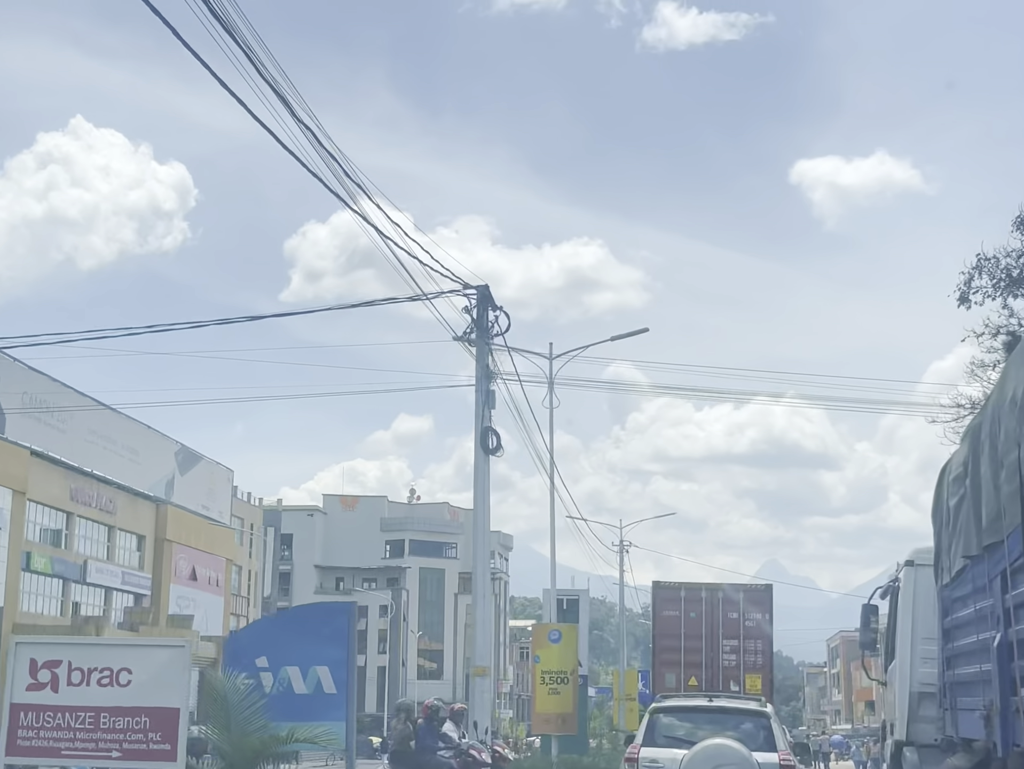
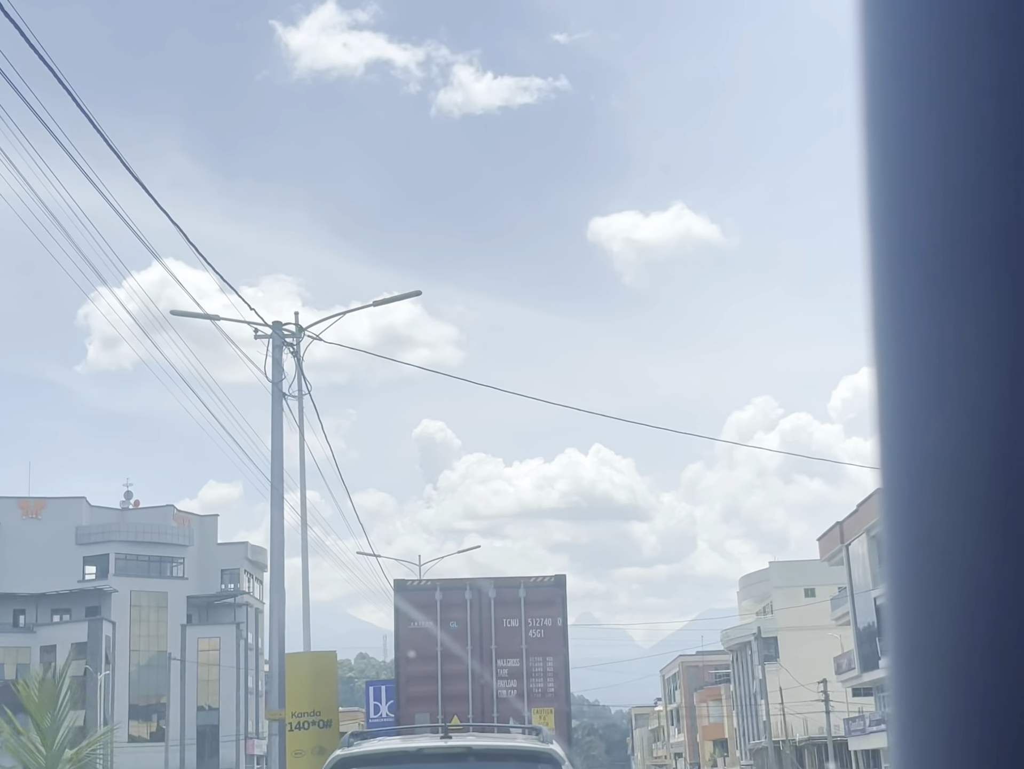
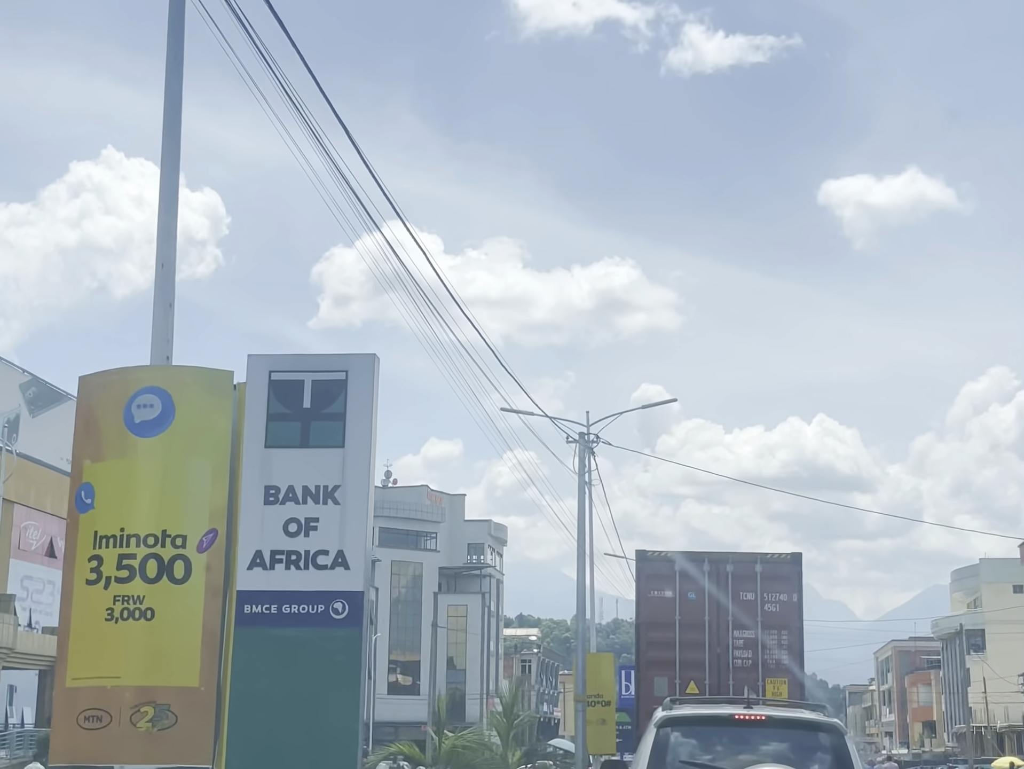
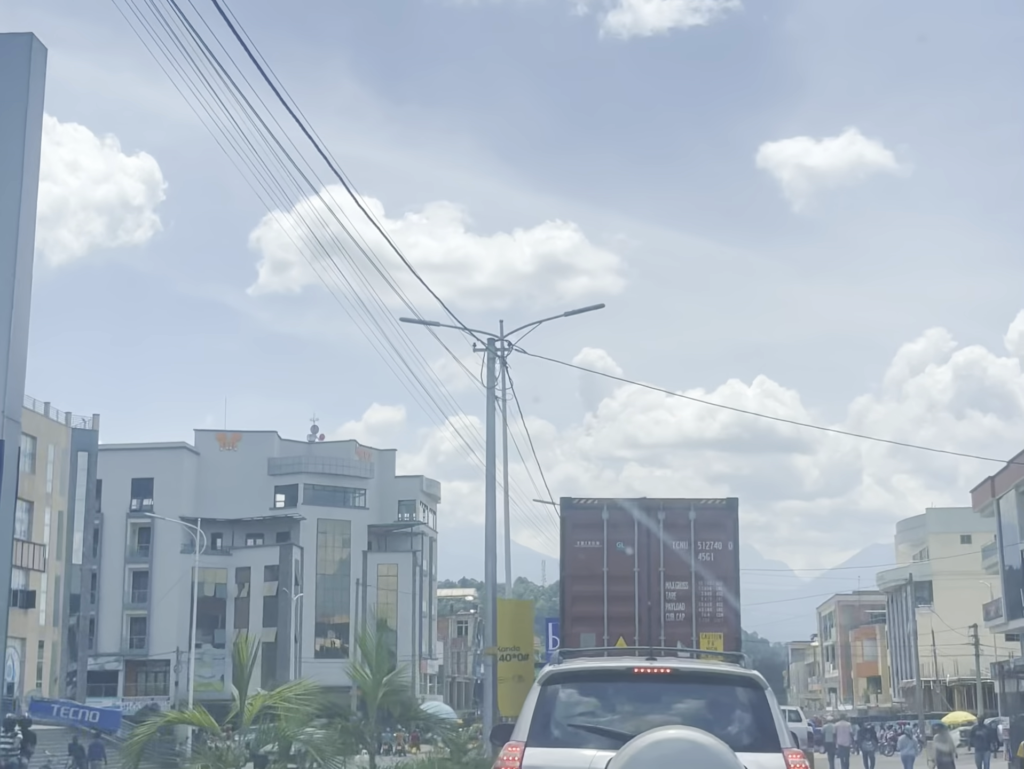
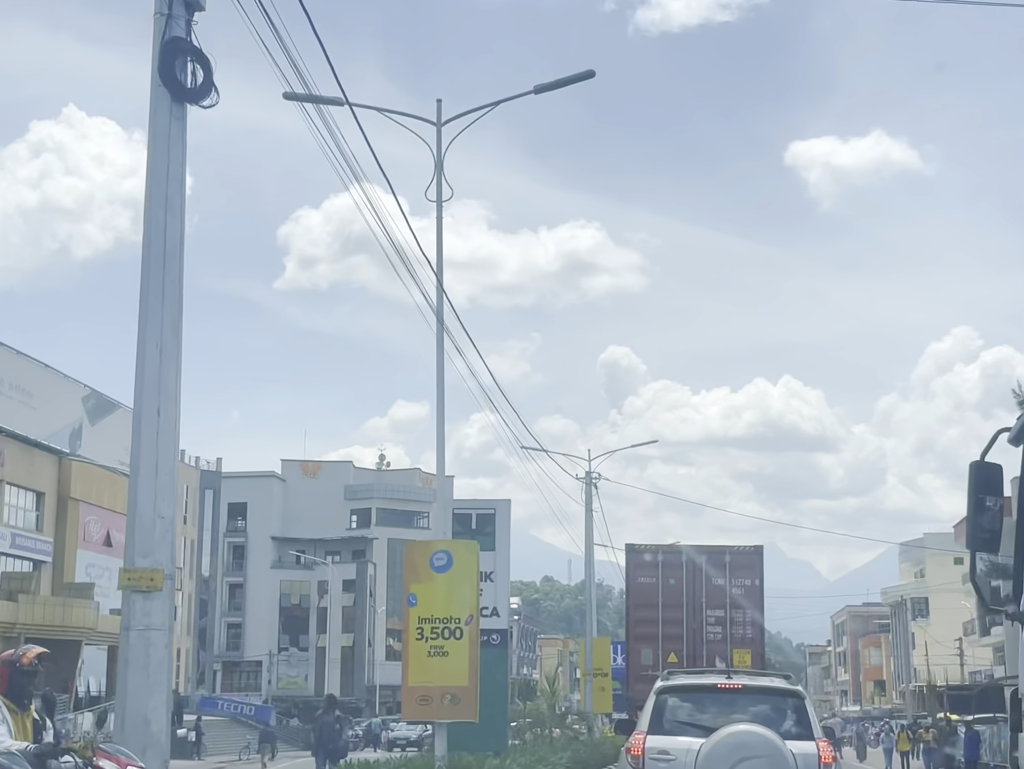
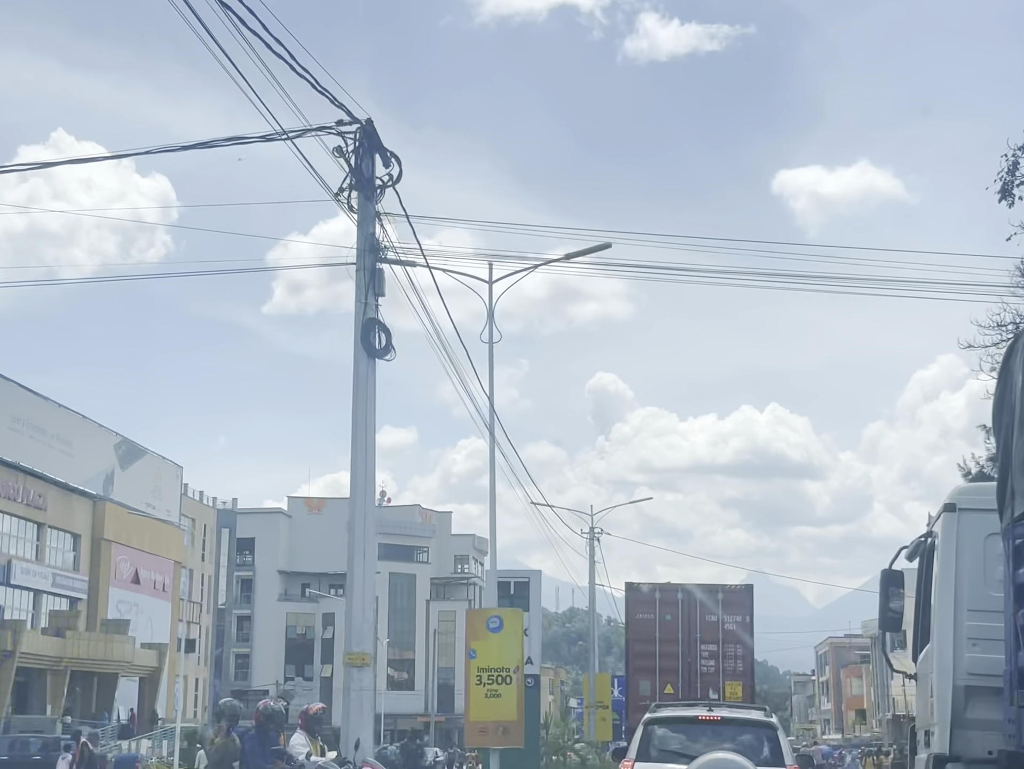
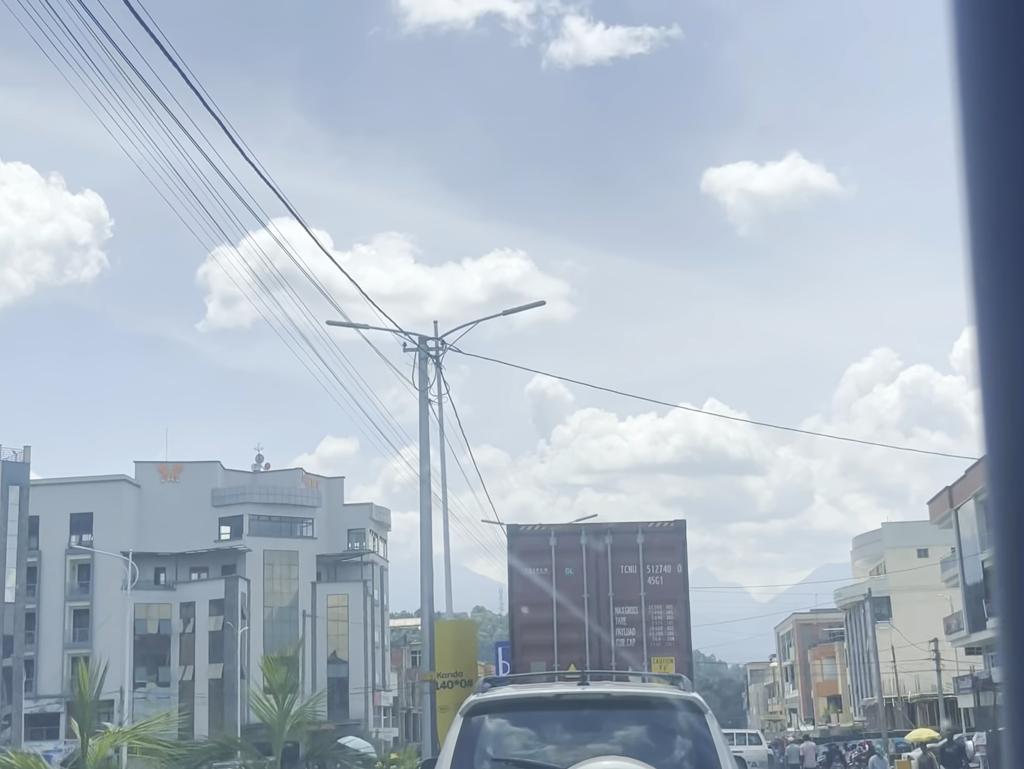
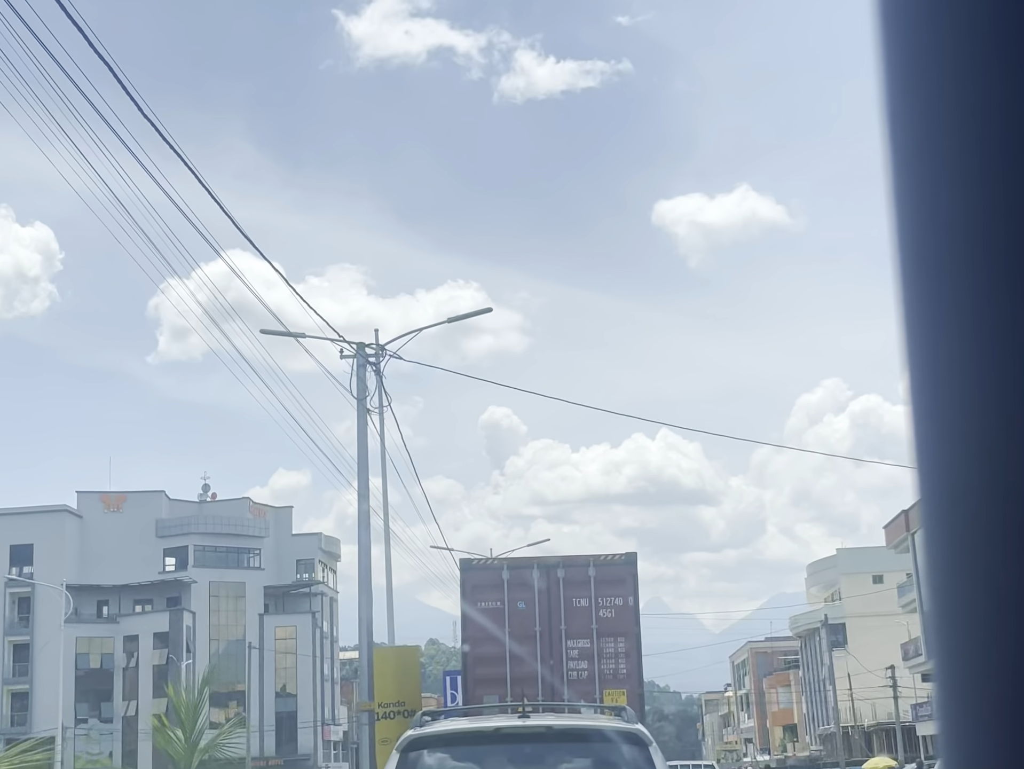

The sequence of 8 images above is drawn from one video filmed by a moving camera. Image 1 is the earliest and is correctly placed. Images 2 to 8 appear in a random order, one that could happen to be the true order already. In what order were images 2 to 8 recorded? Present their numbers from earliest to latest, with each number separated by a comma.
6, 5, 3, 4, 7, 8, 2
